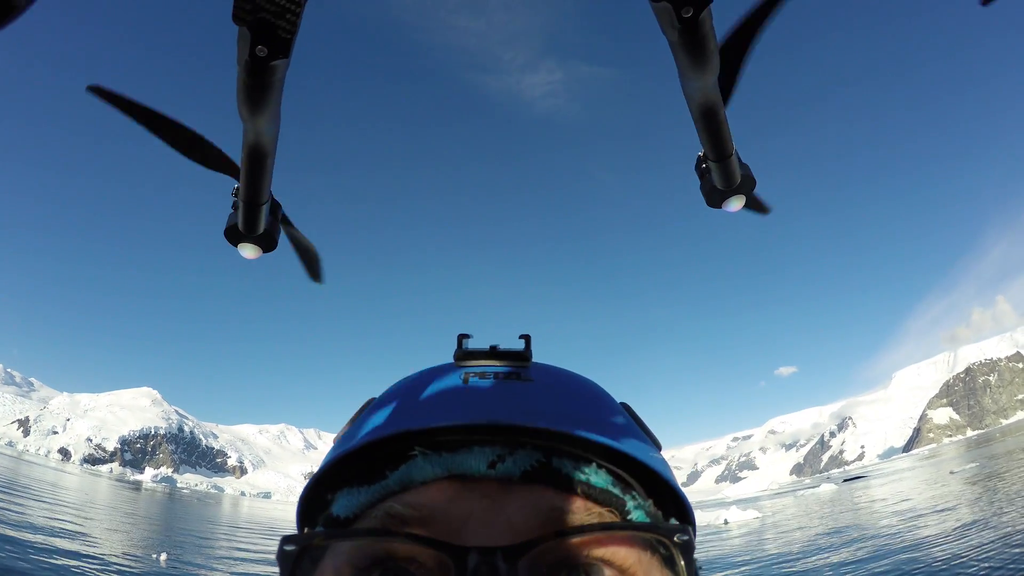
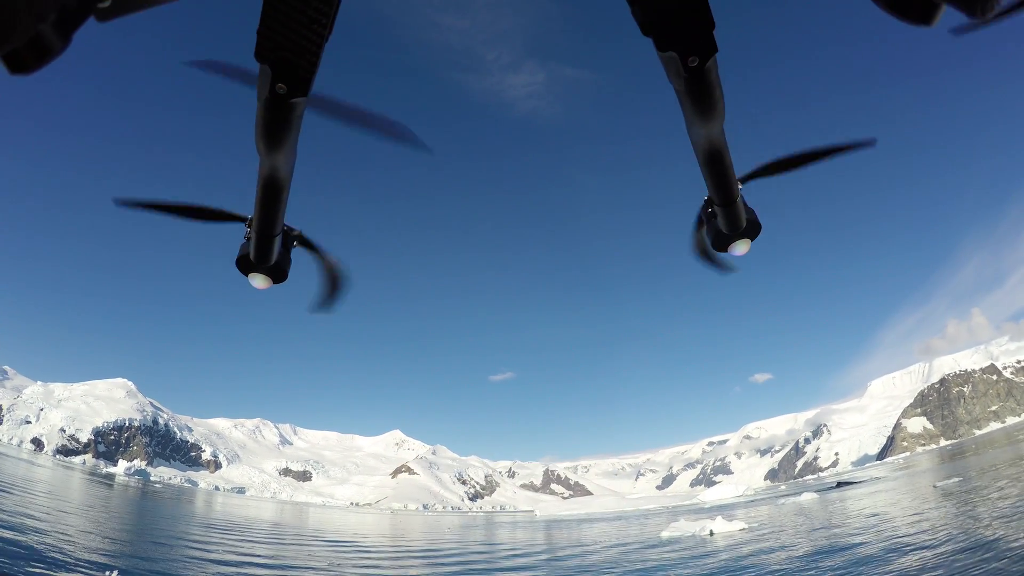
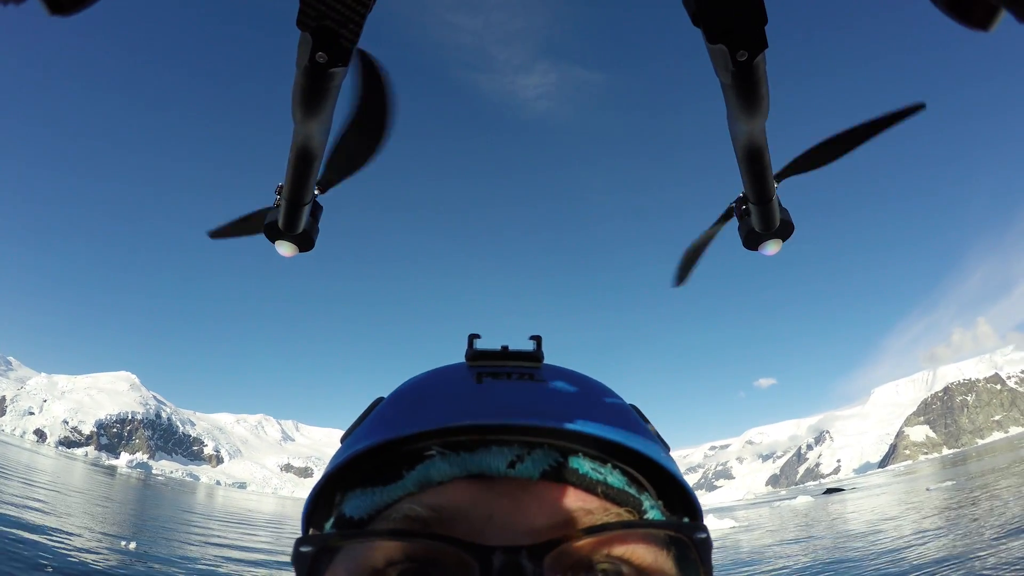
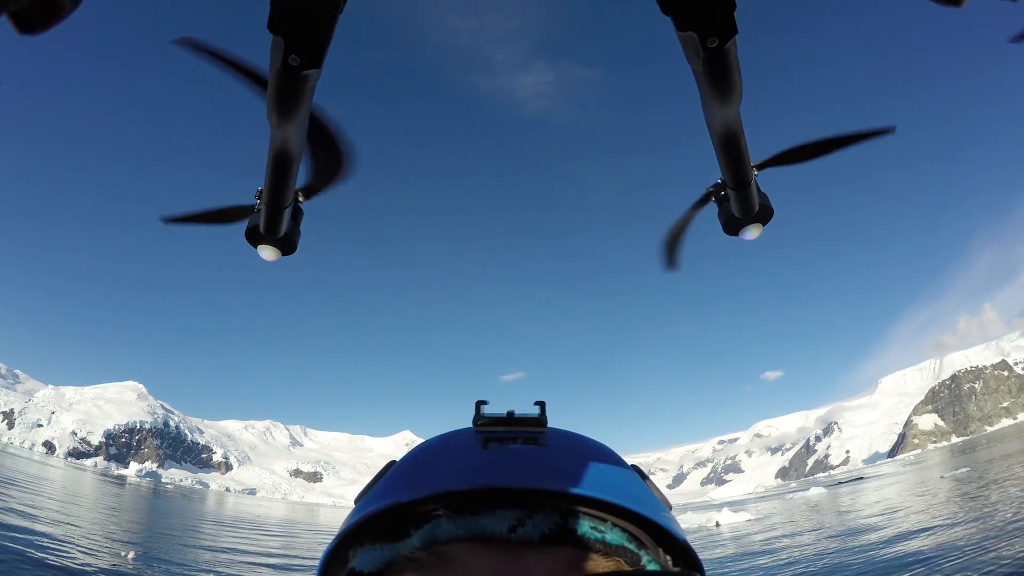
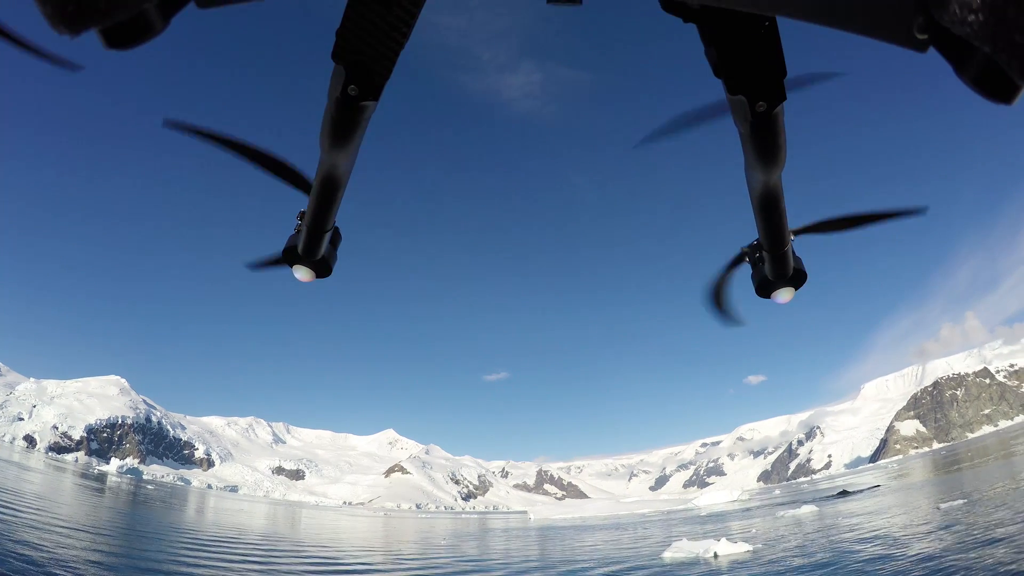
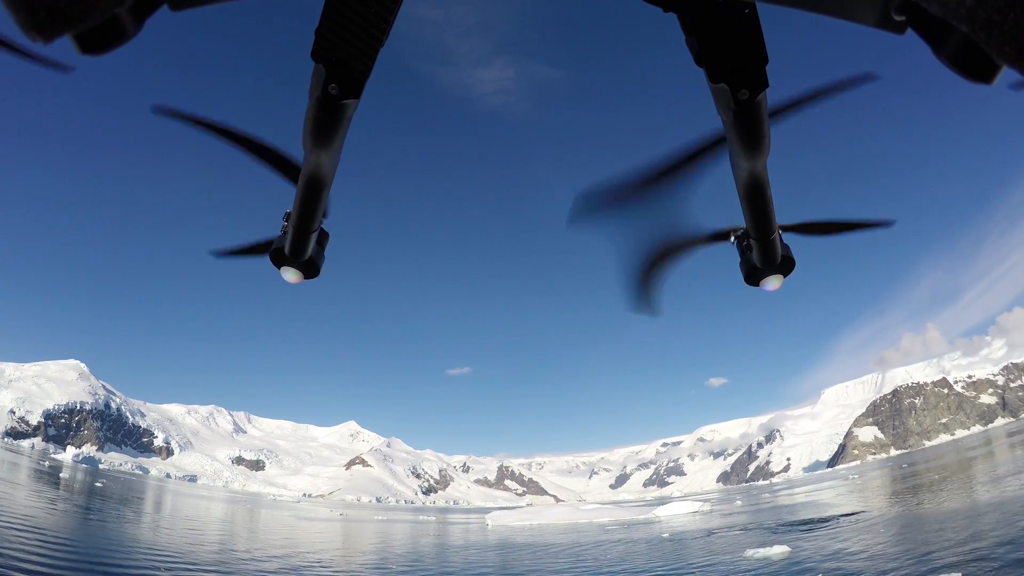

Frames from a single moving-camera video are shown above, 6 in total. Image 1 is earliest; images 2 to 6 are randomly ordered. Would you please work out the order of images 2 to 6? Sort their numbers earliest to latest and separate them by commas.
3, 4, 2, 5, 6
